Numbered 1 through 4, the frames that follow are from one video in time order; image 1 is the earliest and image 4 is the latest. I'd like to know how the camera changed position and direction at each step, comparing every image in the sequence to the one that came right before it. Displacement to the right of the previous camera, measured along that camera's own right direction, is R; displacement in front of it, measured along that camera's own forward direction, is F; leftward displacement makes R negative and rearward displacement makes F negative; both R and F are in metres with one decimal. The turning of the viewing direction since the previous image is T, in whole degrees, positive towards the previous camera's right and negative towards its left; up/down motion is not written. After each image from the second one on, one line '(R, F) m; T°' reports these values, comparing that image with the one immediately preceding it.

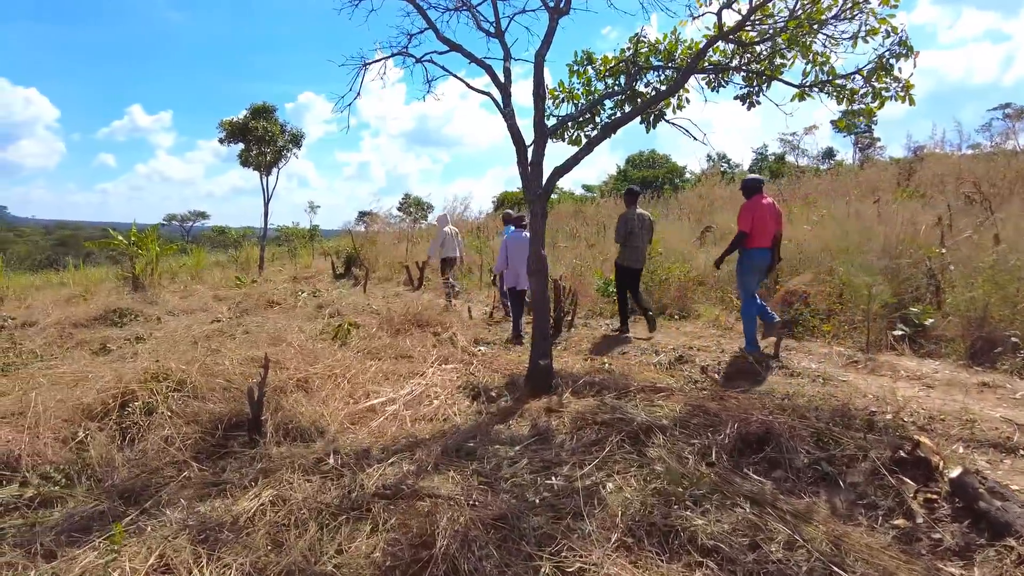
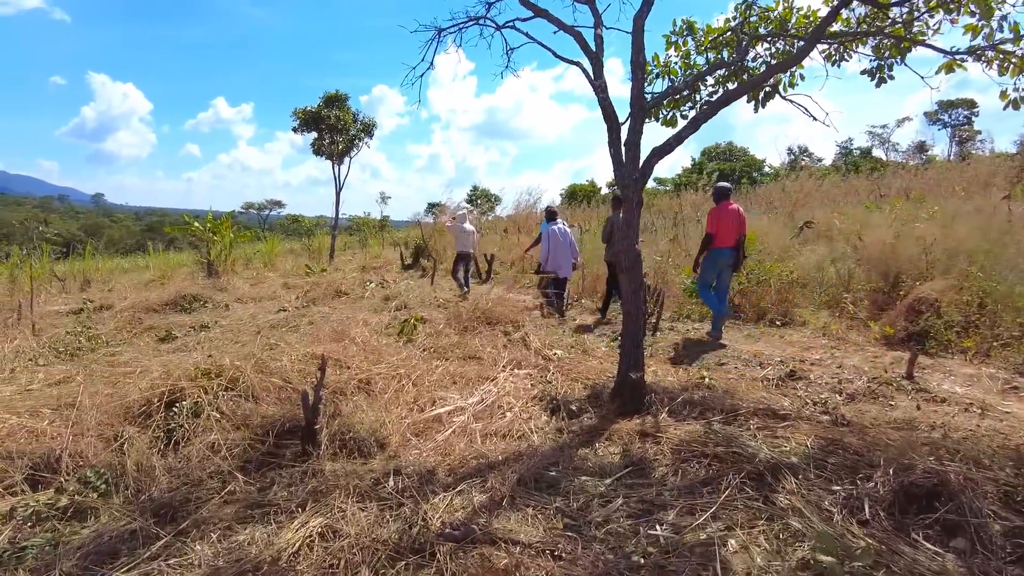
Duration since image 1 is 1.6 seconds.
(-0.1, +0.5) m; -6°
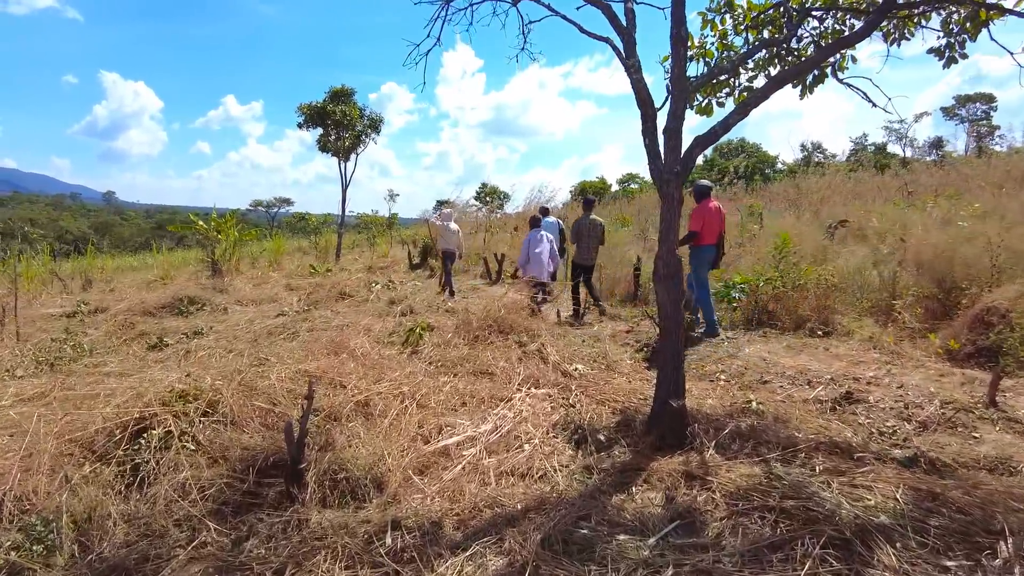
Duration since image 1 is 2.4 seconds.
(0.0, +0.5) m; -1°
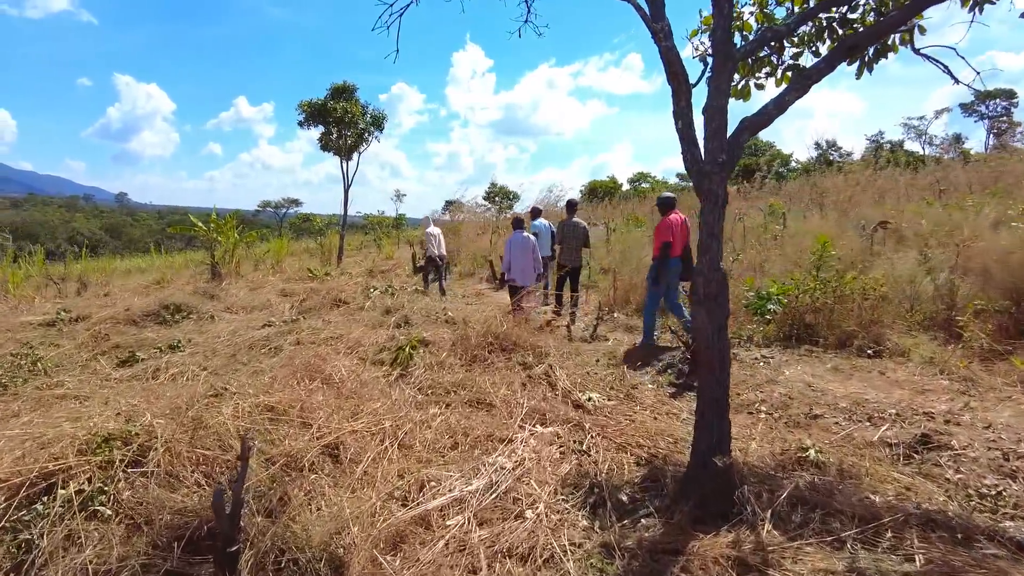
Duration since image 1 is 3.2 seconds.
(0.0, +0.6) m; -1°
